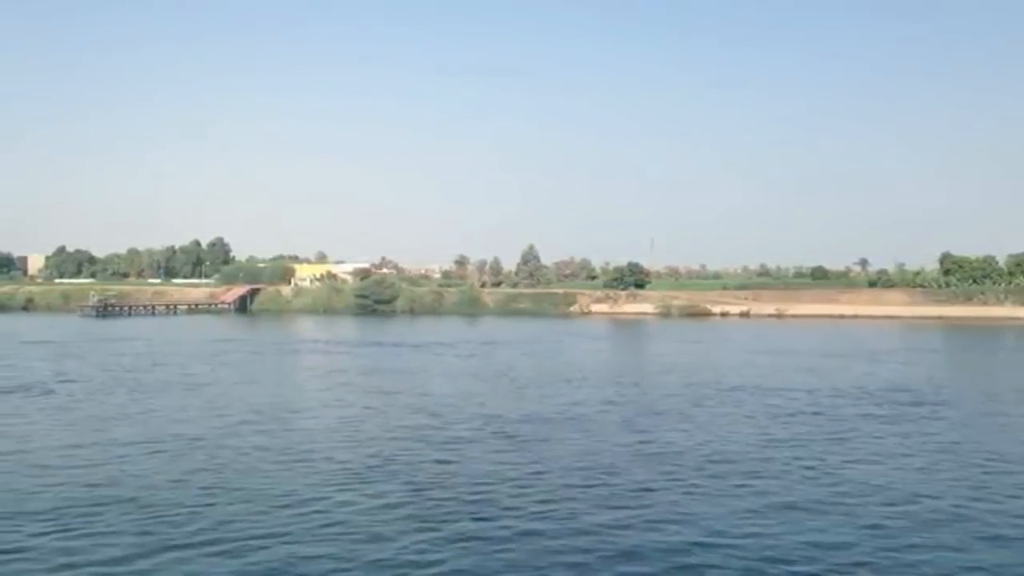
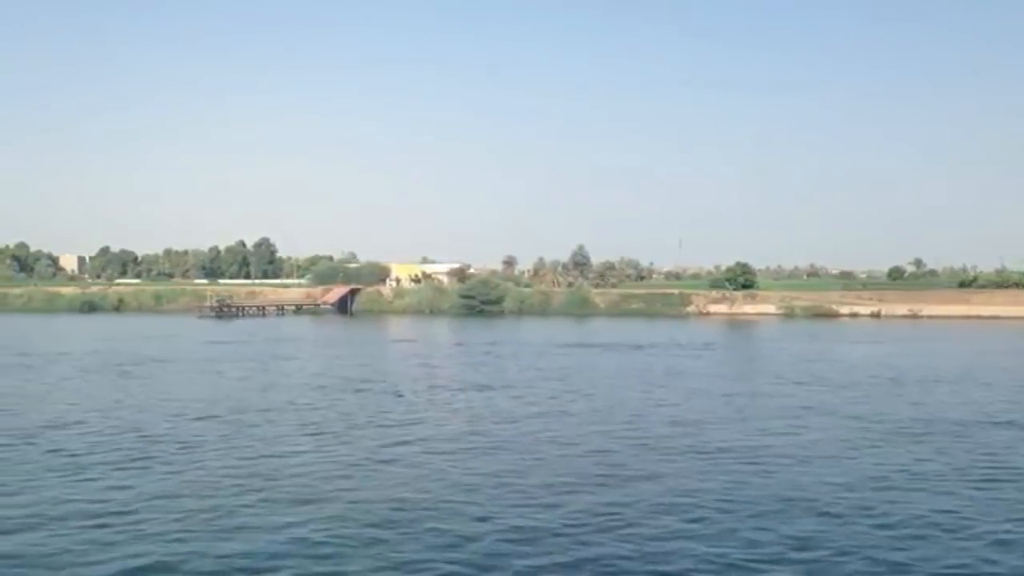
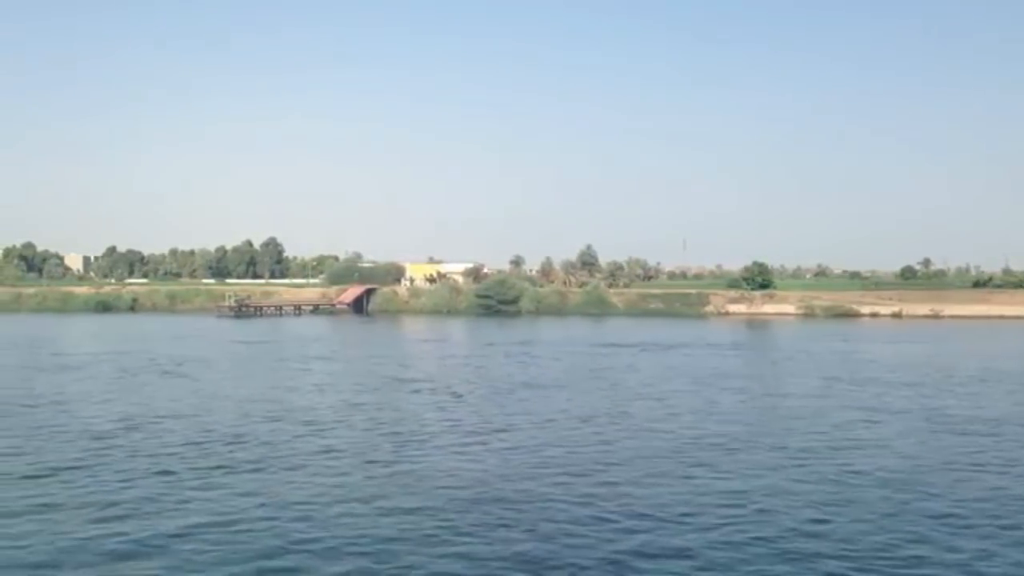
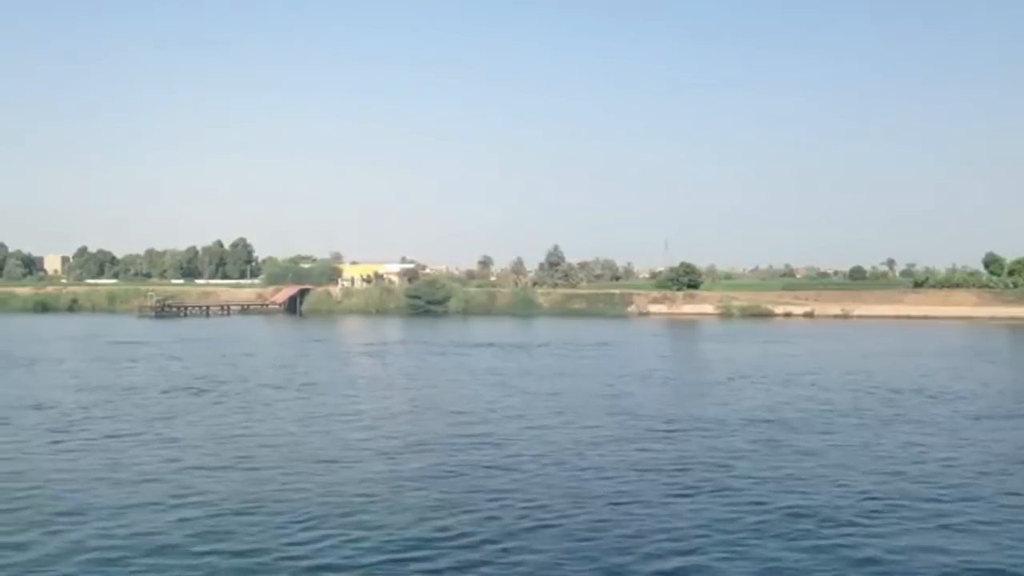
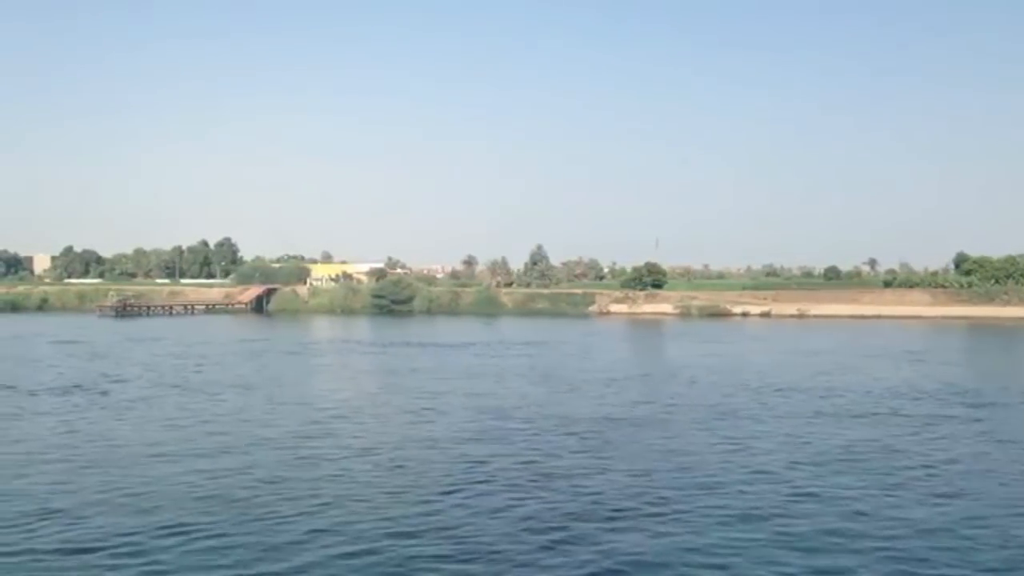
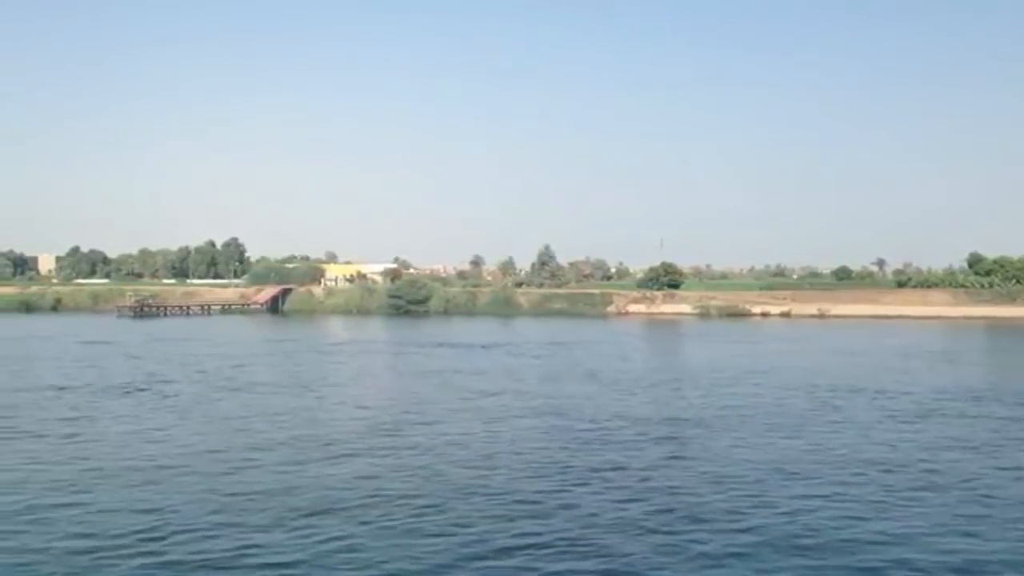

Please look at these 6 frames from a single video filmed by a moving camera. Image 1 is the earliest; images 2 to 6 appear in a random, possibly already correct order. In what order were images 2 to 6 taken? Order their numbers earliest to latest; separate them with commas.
5, 6, 4, 2, 3
